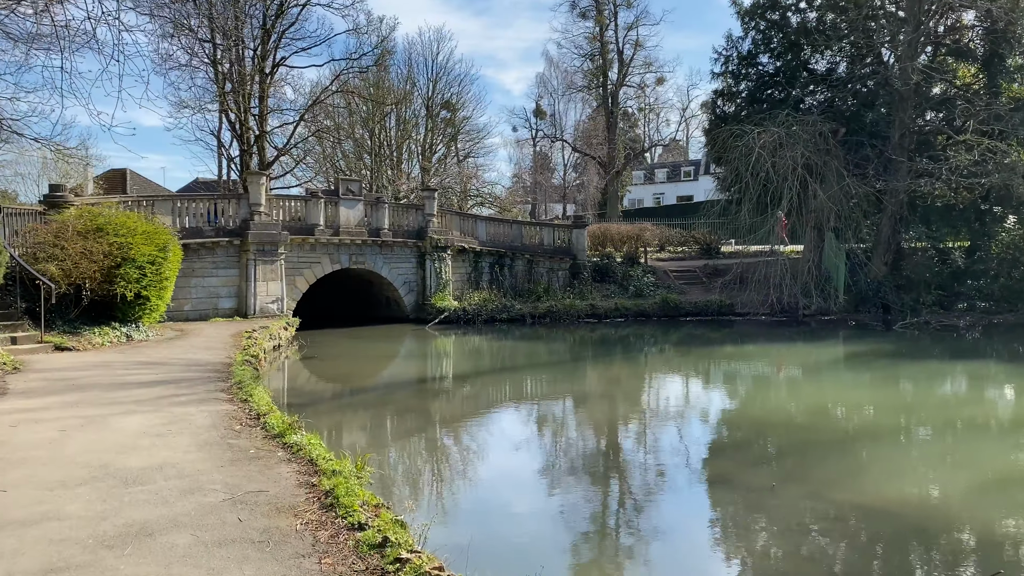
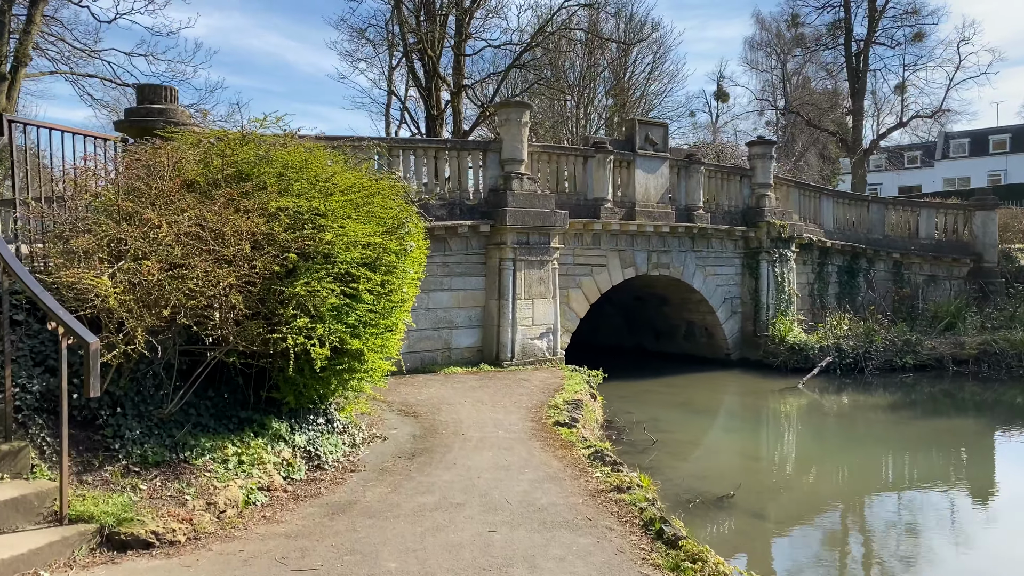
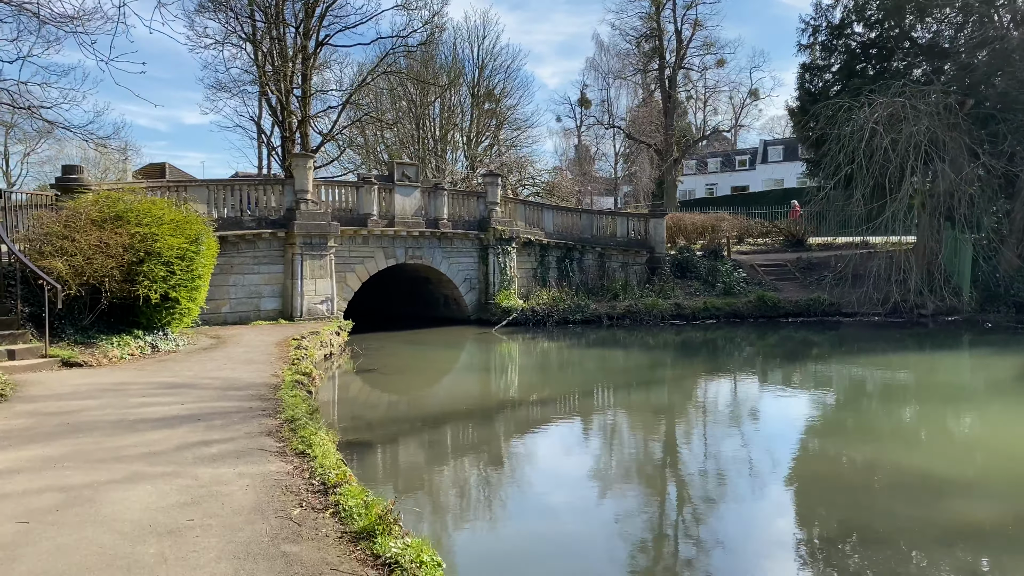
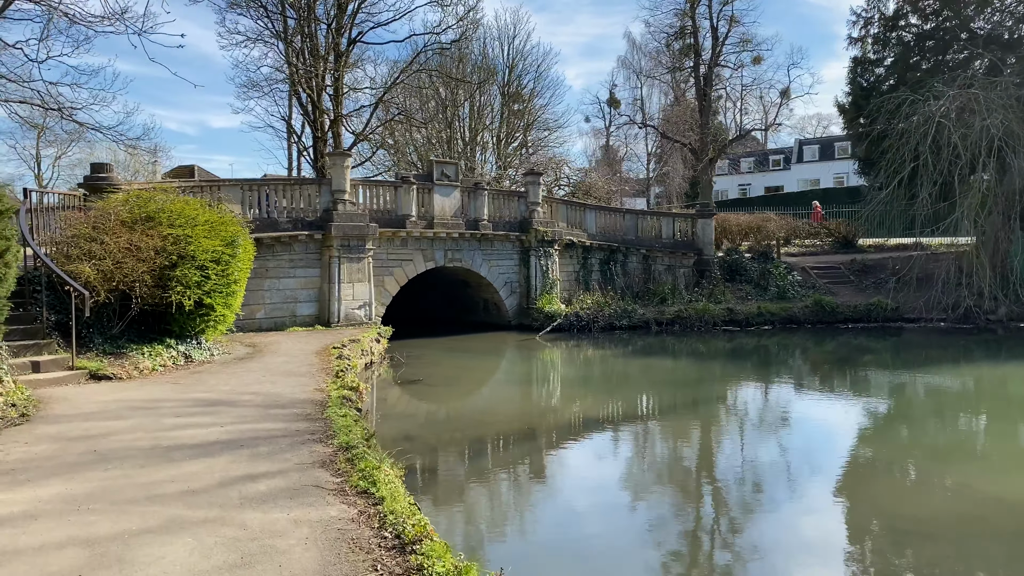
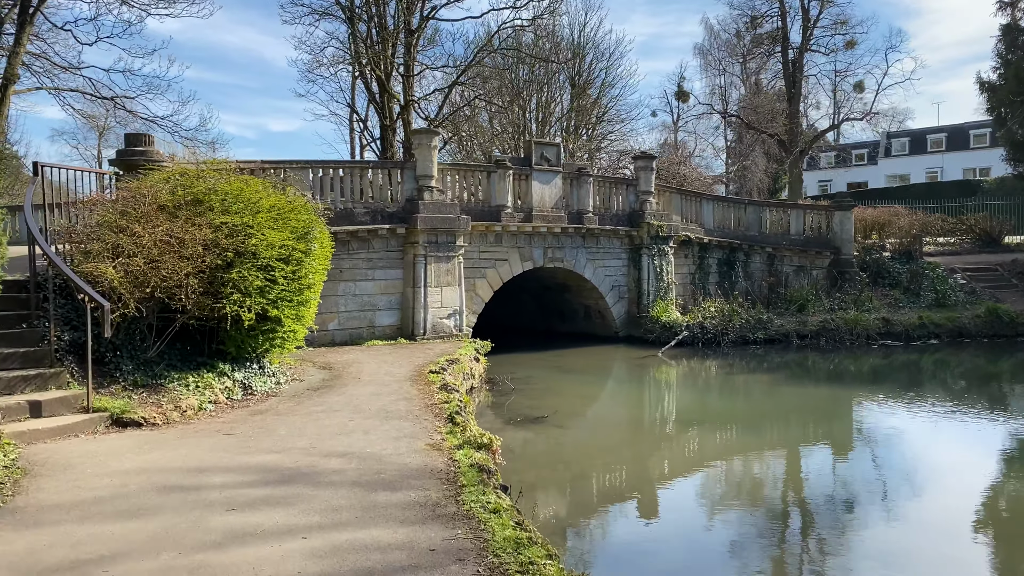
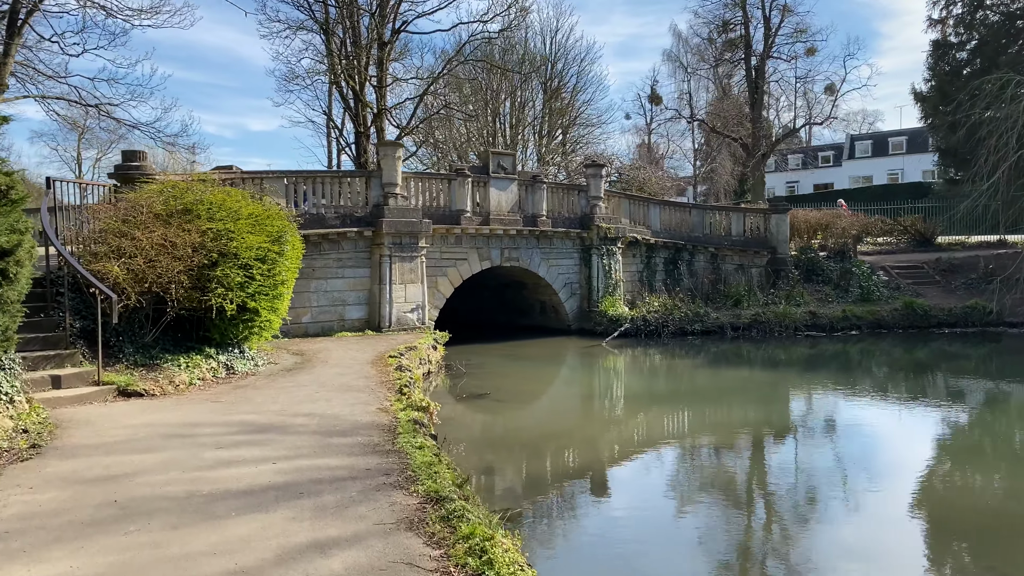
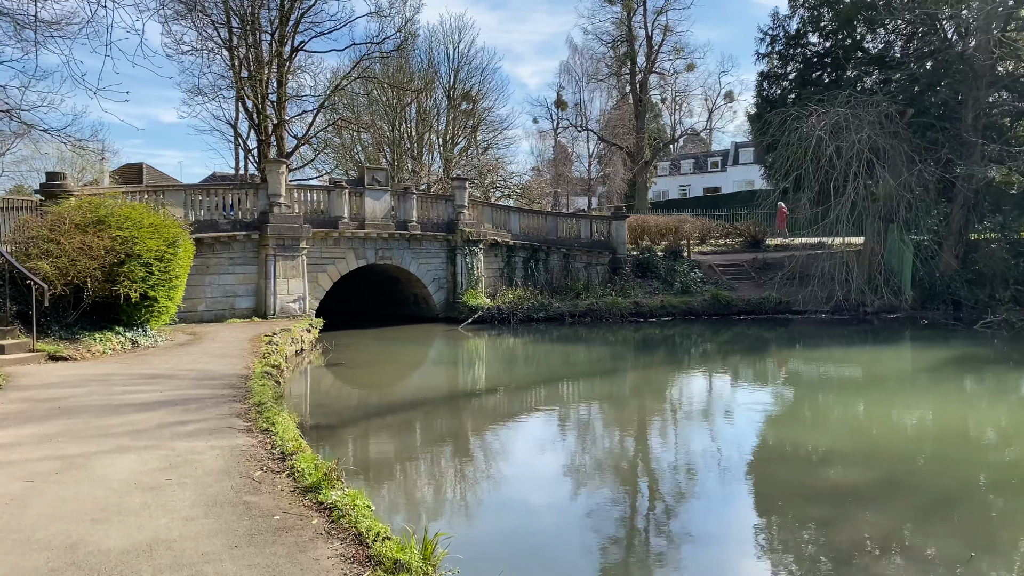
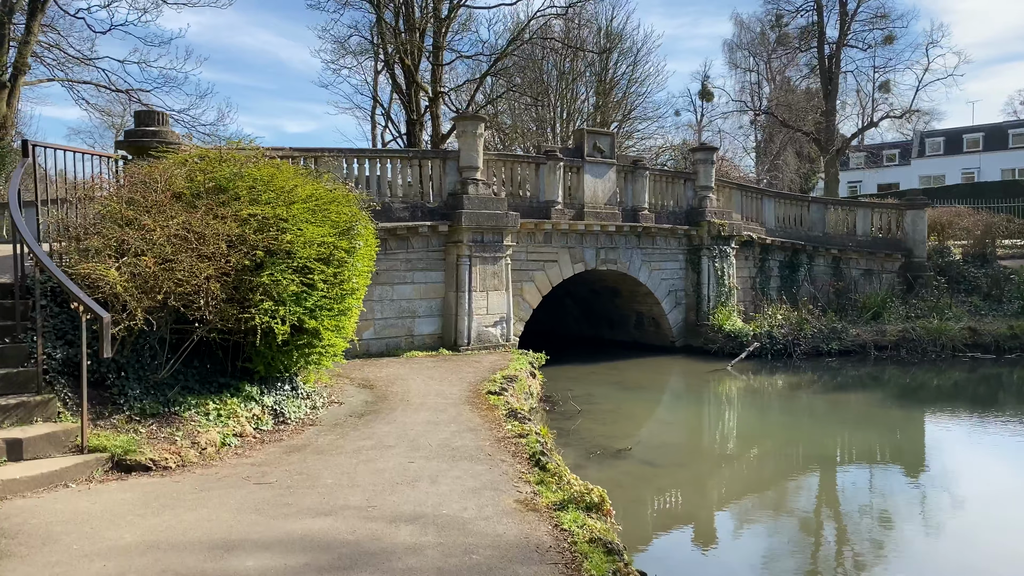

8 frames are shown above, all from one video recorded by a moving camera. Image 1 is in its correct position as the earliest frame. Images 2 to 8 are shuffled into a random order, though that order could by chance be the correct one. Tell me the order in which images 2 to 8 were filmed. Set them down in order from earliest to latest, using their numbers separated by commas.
7, 3, 4, 6, 5, 8, 2
